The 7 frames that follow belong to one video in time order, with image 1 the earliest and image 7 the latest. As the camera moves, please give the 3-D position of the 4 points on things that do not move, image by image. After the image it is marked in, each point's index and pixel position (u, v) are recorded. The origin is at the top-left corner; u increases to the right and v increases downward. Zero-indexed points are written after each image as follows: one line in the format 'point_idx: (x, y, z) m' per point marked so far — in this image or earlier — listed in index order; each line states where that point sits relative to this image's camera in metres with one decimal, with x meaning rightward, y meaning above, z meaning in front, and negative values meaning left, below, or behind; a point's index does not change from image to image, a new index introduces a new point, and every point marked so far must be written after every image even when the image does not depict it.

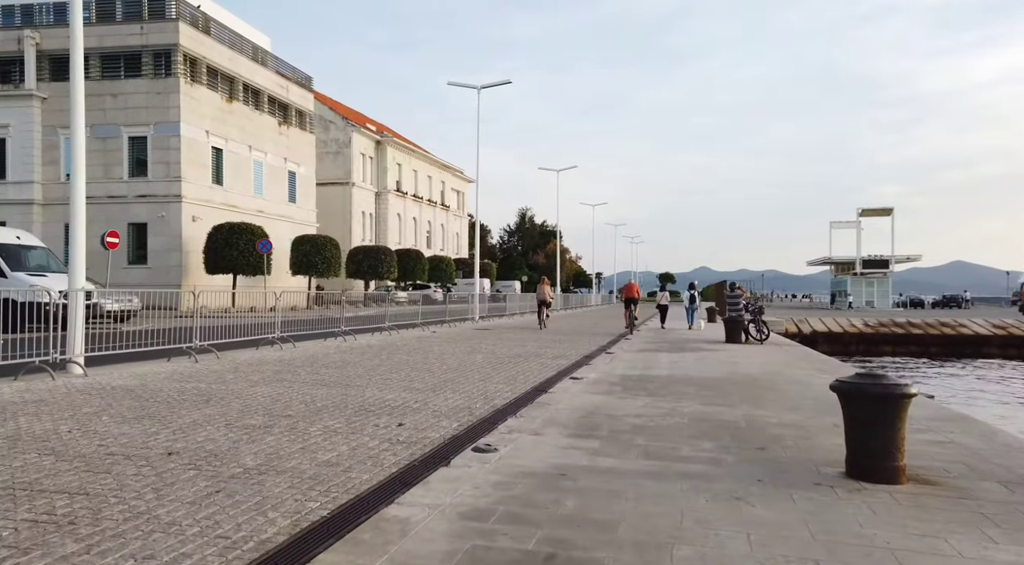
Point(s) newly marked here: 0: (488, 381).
0: (-0.3, -1.4, +10.7) m
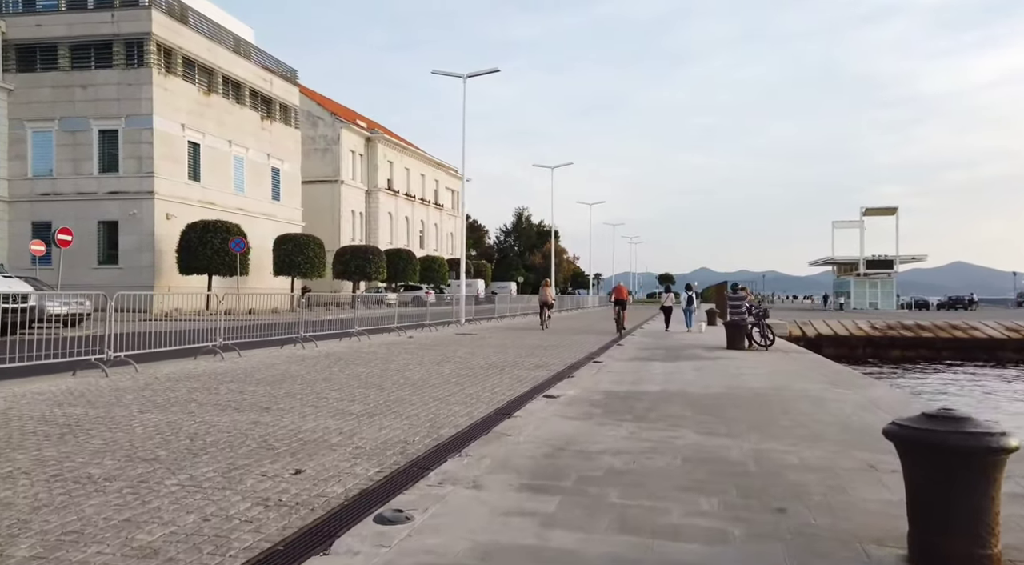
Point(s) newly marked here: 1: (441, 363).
0: (-0.8, -1.4, +8.9) m
1: (-1.3, -1.4, +13.8) m
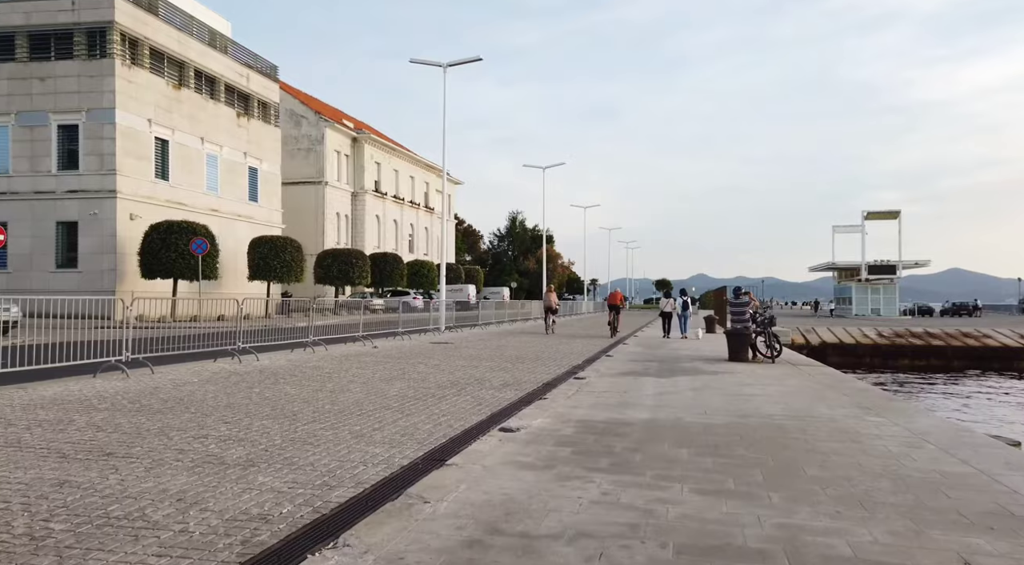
0: (-1.3, -1.4, +6.8) m
1: (-1.8, -1.4, +11.7) m
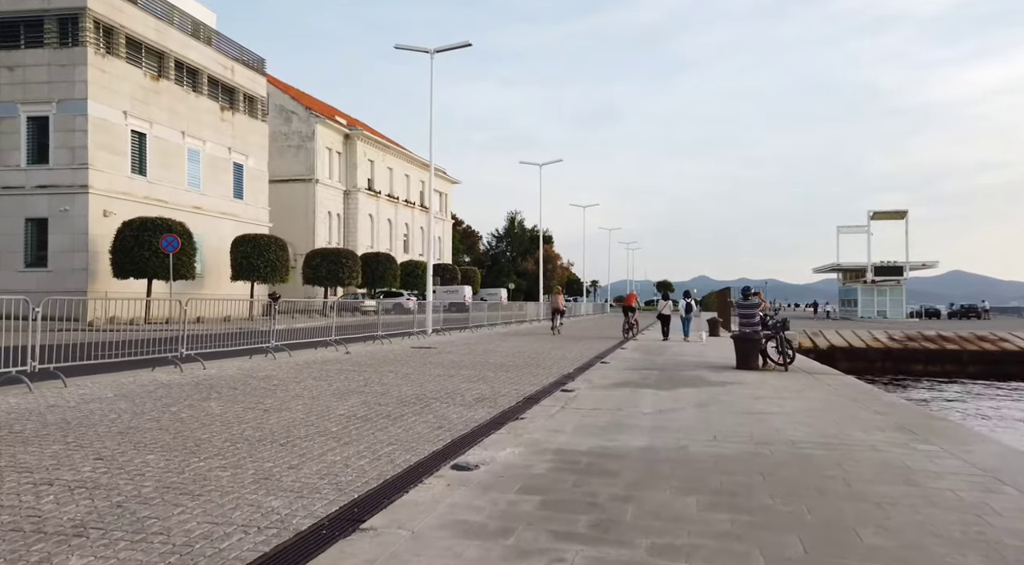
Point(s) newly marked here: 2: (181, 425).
0: (-1.6, -1.3, +5.1) m
1: (-2.1, -1.4, +10.0) m
2: (-3.1, -1.3, +7.3) m
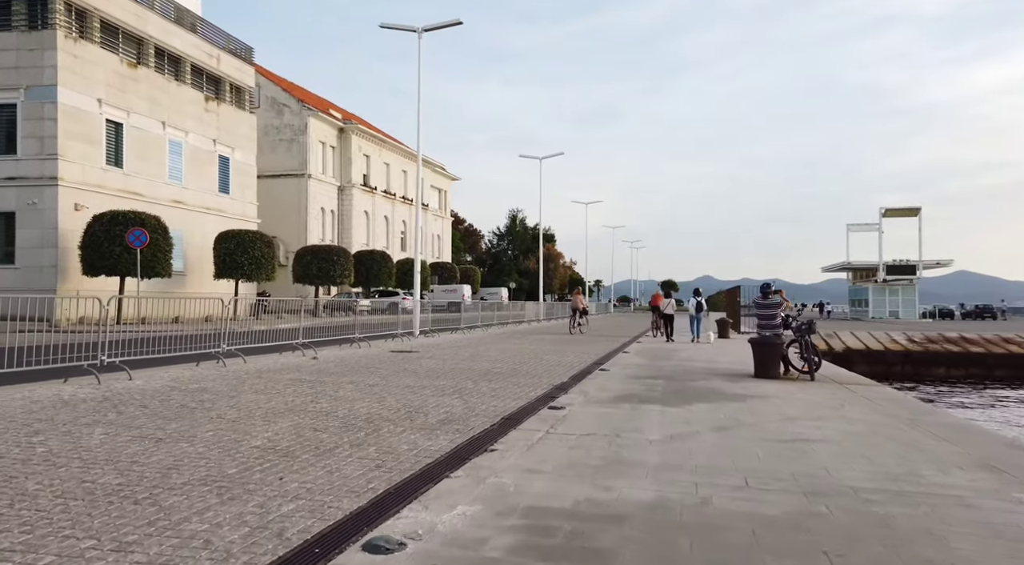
0: (-1.9, -1.3, +3.2) m
1: (-2.4, -1.4, +8.1) m
2: (-3.3, -1.2, +5.4) m
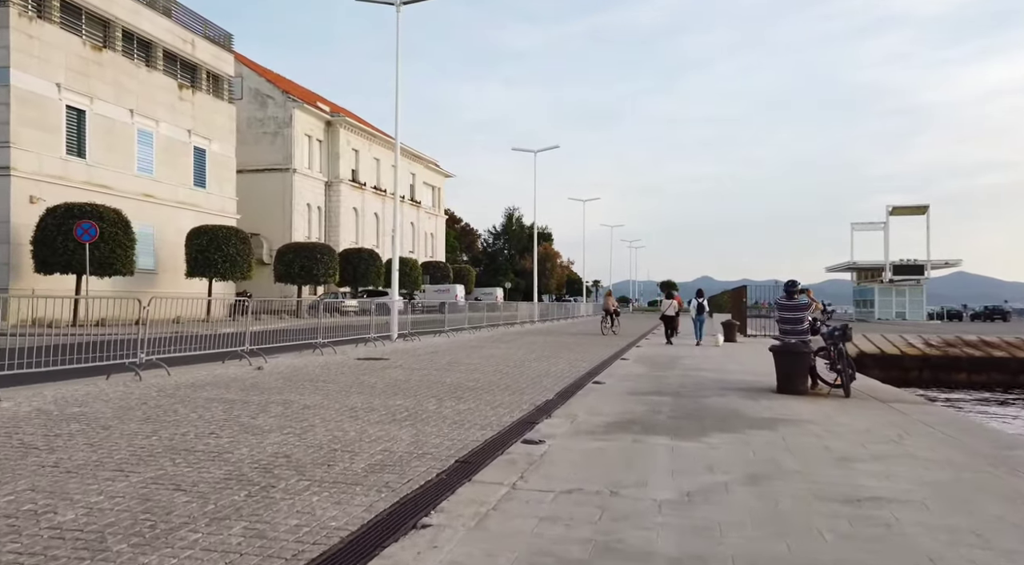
0: (-2.2, -1.2, +1.0) m
1: (-2.7, -1.3, +5.9) m
2: (-3.6, -1.2, +3.2) m
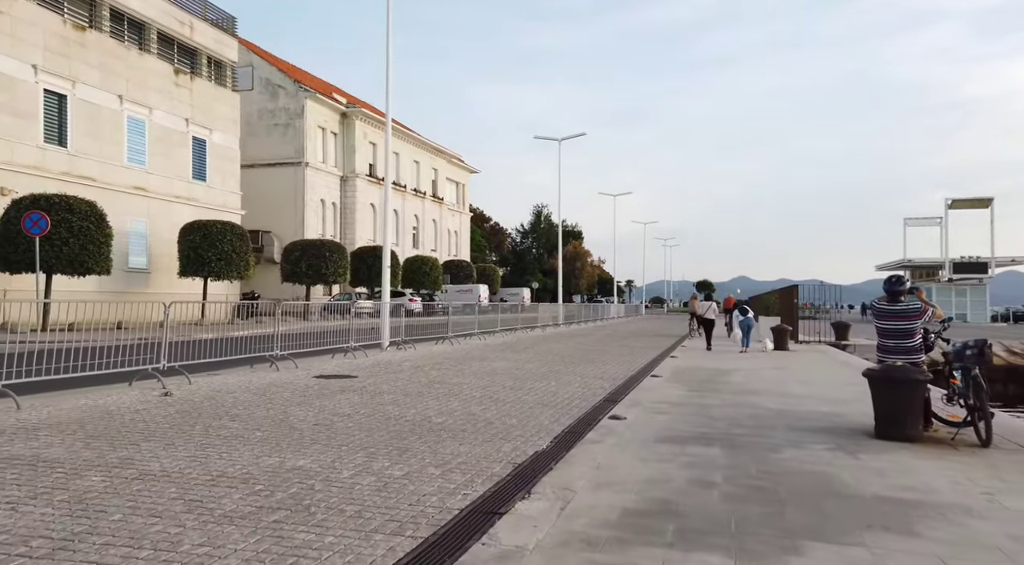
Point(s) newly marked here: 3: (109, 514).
0: (-2.9, -1.2, -2.2) m
1: (-3.1, -1.3, +2.7) m
2: (-4.2, -1.2, +0.1) m
3: (-2.3, -1.3, +4.6) m
